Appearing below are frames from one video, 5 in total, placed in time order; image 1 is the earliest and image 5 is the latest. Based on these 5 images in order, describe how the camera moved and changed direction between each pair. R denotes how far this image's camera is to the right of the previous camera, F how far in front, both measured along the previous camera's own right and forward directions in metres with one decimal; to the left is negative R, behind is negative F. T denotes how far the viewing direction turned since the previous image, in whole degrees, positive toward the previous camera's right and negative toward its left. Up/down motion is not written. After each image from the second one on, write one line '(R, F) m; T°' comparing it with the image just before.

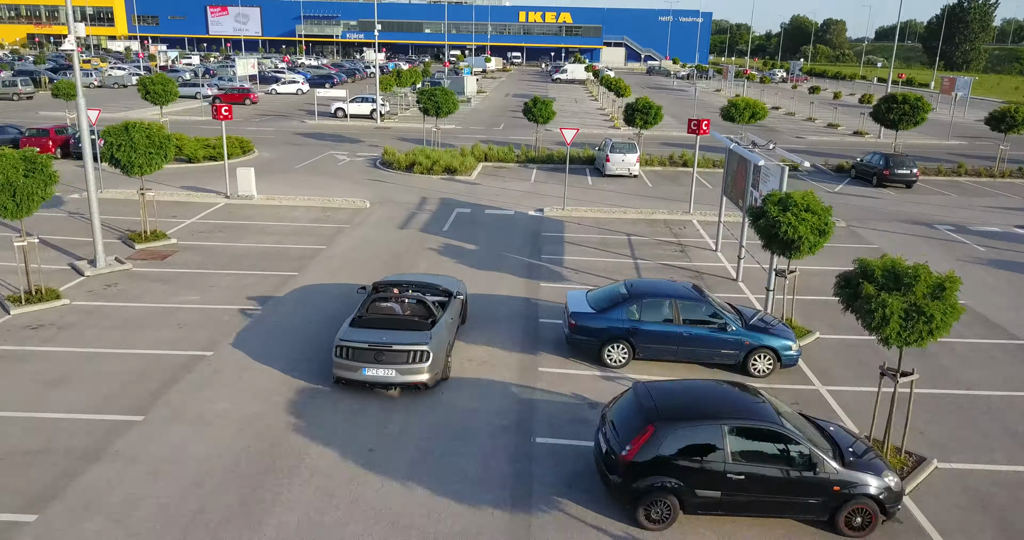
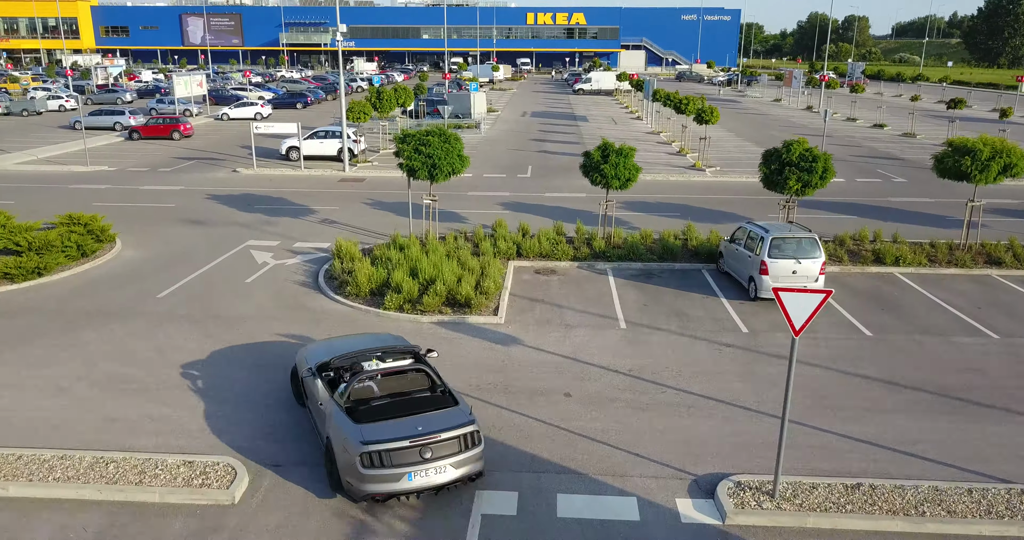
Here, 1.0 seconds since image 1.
(-1.2, +13.8) m; 0°
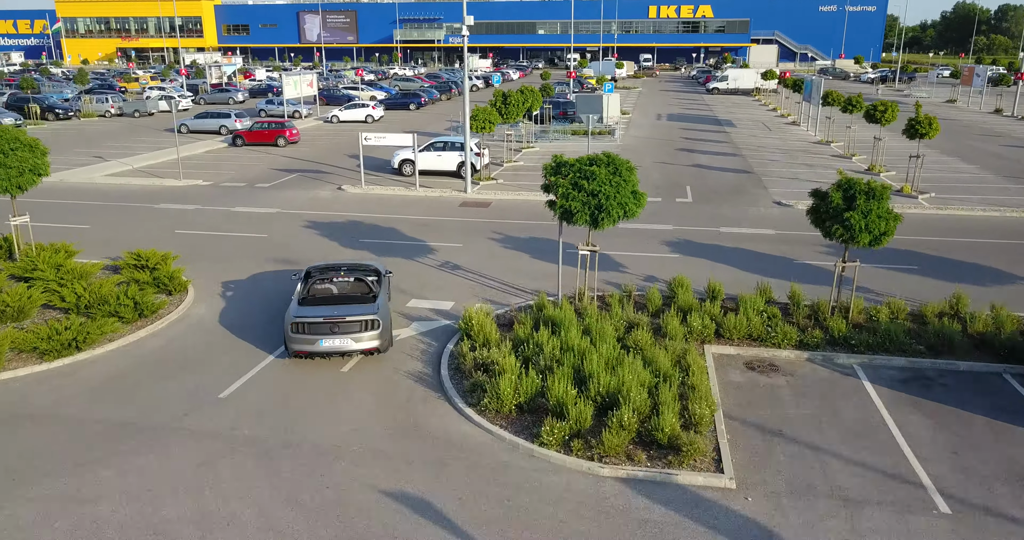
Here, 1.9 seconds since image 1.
(-1.5, +4.9) m; -8°
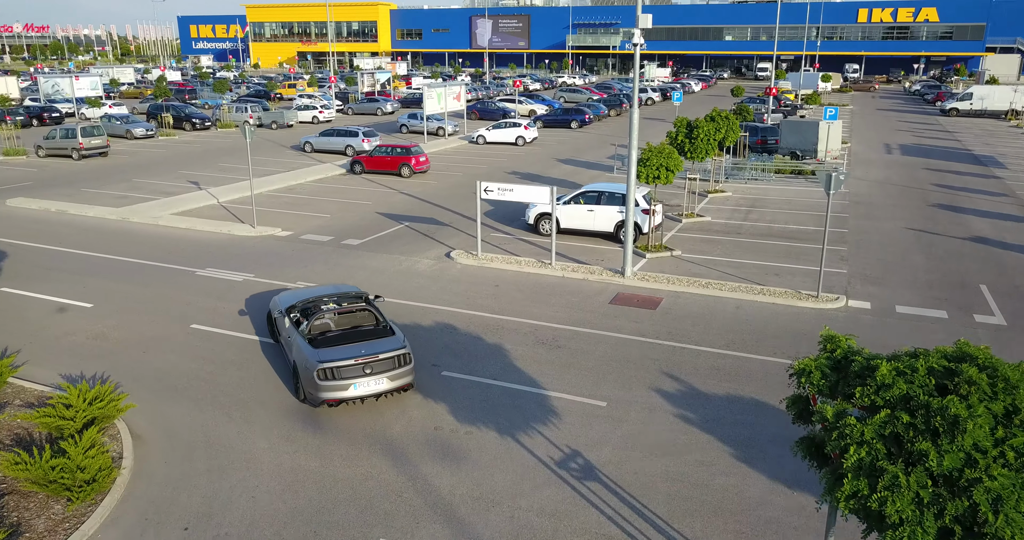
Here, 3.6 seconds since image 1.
(-0.4, +7.7) m; -12°
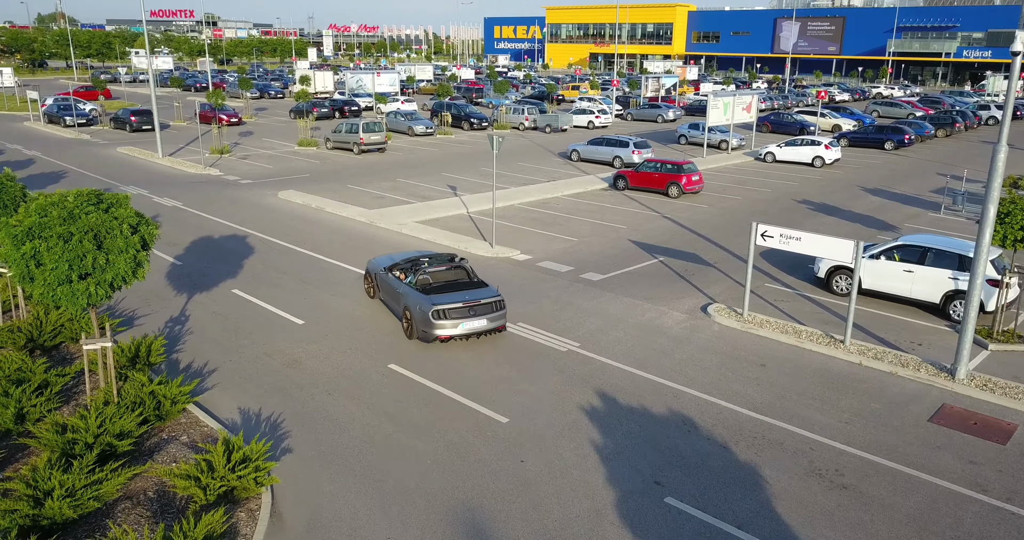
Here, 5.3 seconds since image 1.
(-0.1, +3.1) m; -20°
